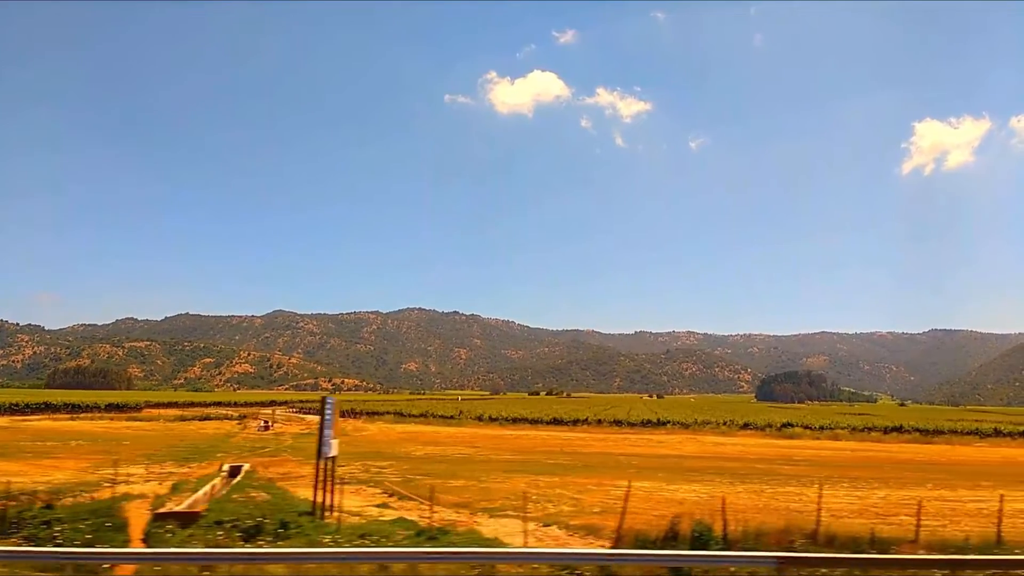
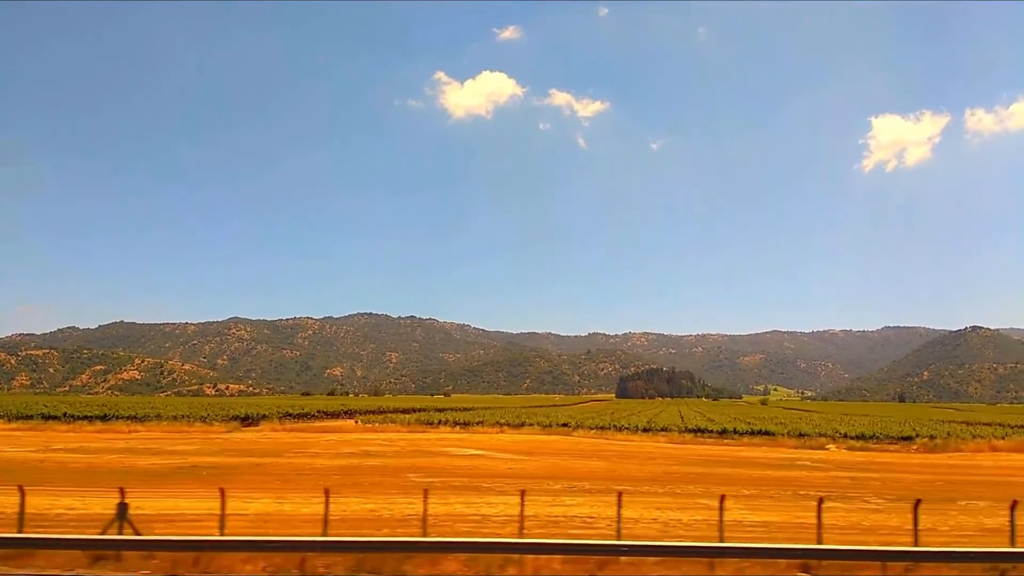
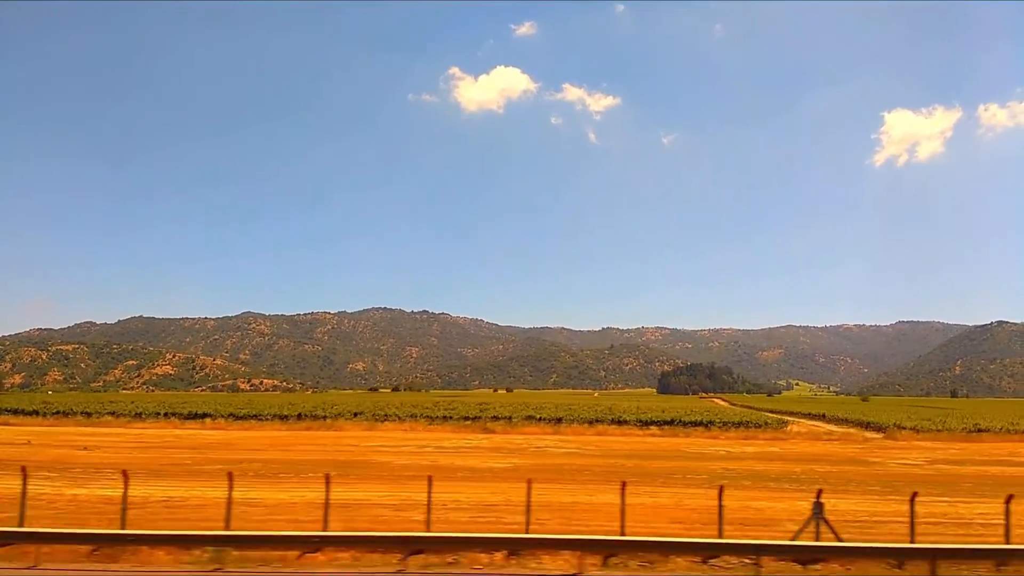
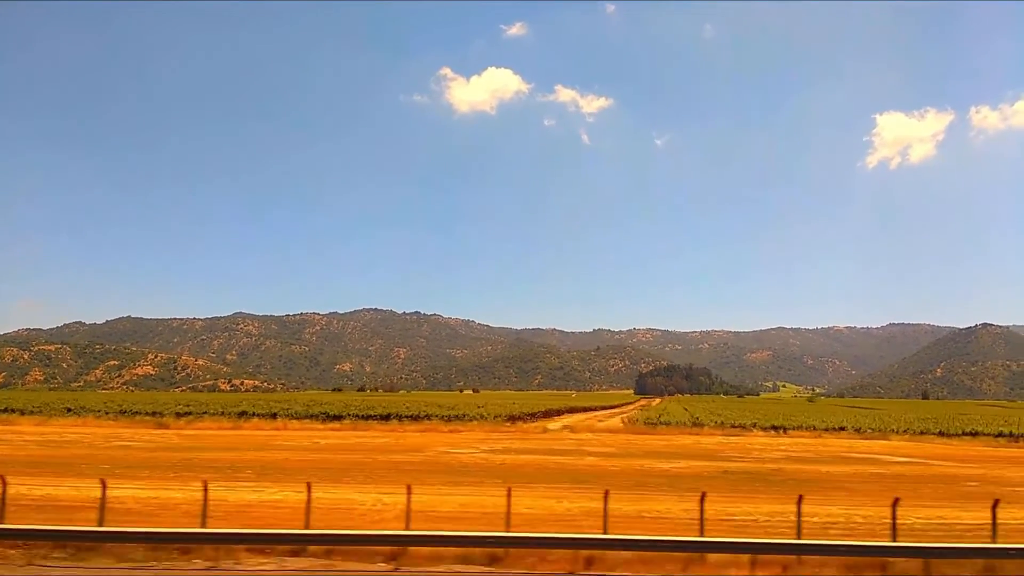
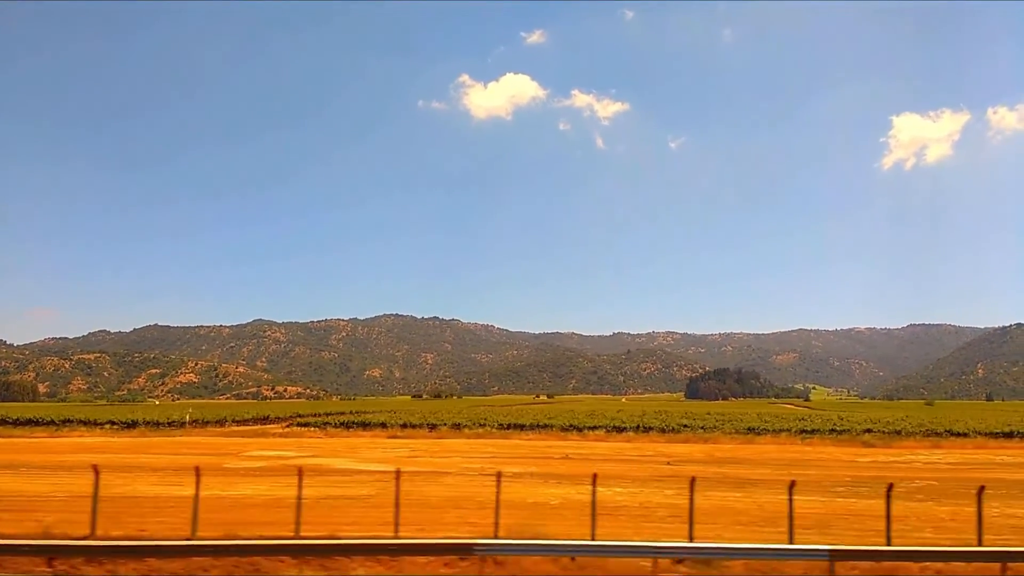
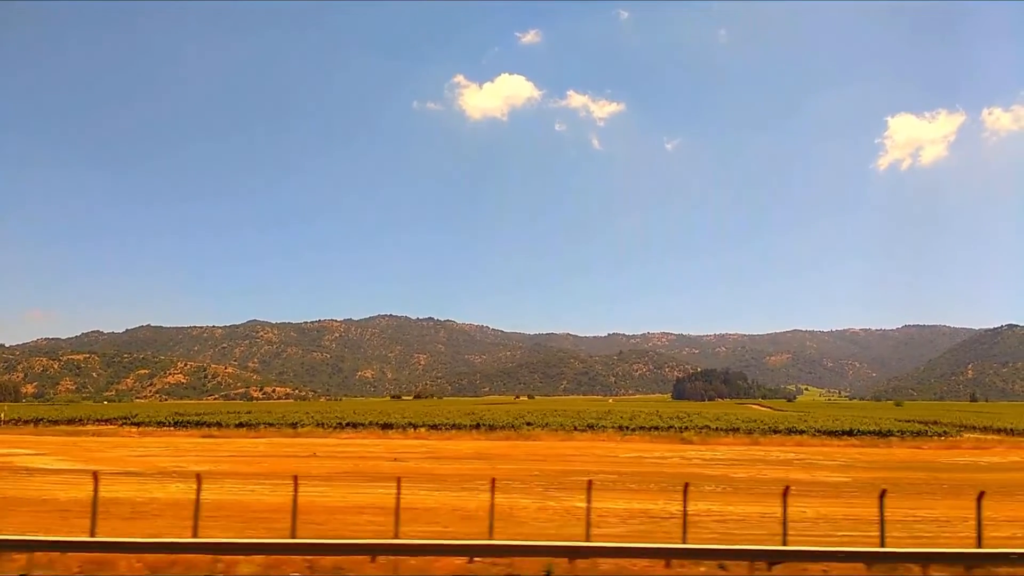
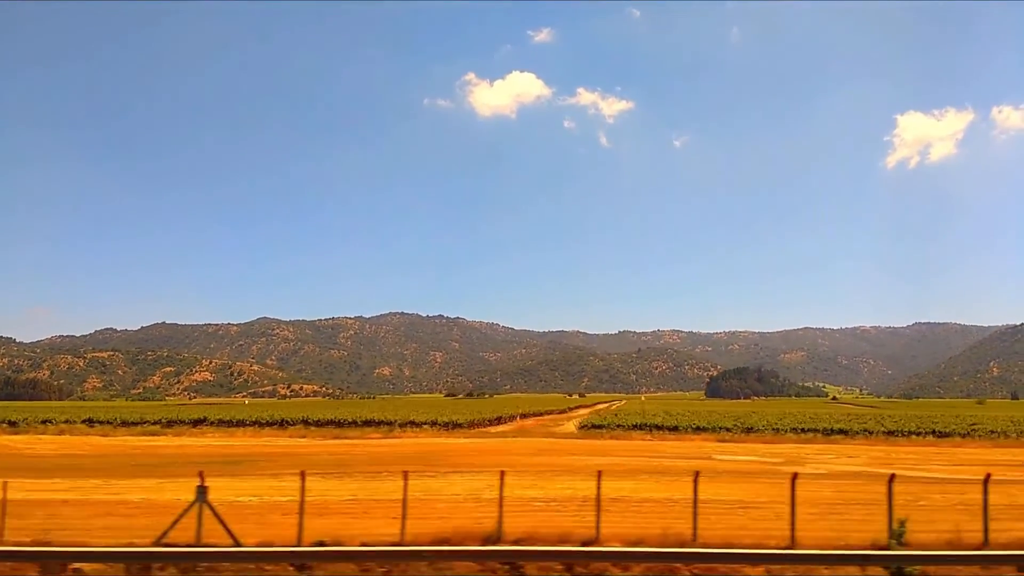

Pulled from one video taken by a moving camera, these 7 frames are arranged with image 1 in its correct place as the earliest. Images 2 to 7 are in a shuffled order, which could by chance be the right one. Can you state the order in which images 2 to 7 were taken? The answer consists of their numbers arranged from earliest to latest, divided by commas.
7, 5, 6, 3, 4, 2
